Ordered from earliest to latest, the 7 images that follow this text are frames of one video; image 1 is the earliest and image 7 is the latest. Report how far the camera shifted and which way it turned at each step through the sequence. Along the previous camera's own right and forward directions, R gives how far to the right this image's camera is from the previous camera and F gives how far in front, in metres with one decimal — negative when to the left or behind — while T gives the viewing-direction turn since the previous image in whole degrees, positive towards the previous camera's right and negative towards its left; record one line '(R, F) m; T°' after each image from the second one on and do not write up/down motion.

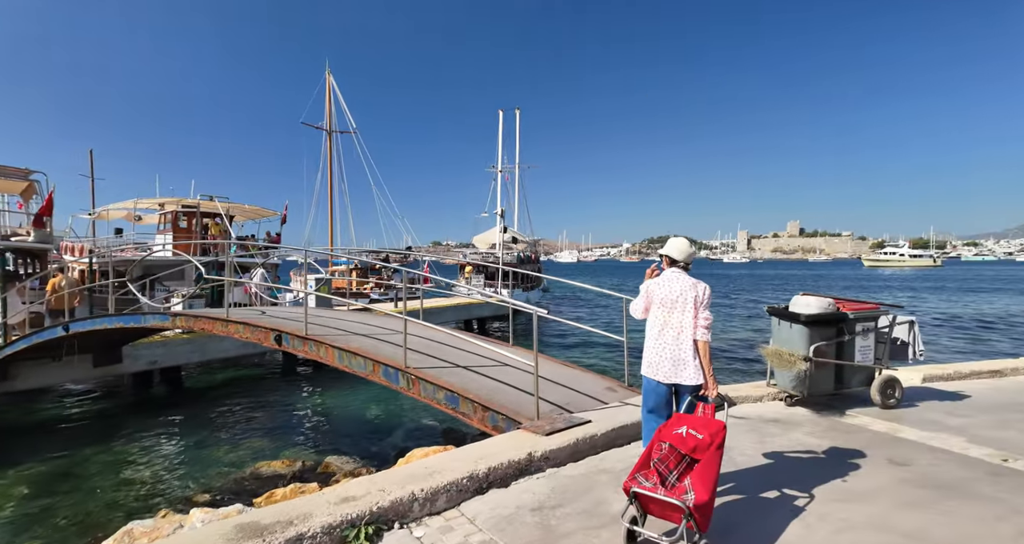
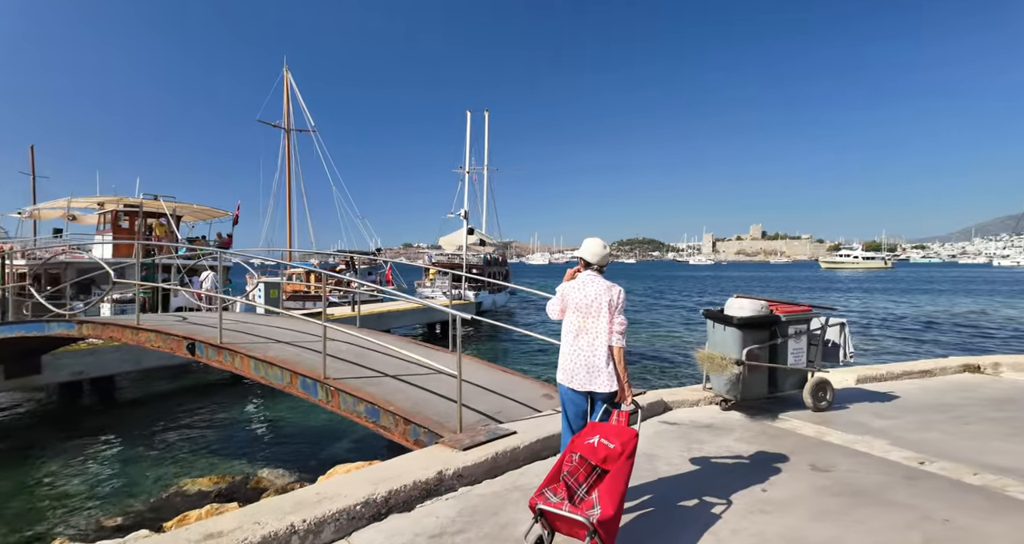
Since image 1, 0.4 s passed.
(+0.3, +0.1) m; +4°
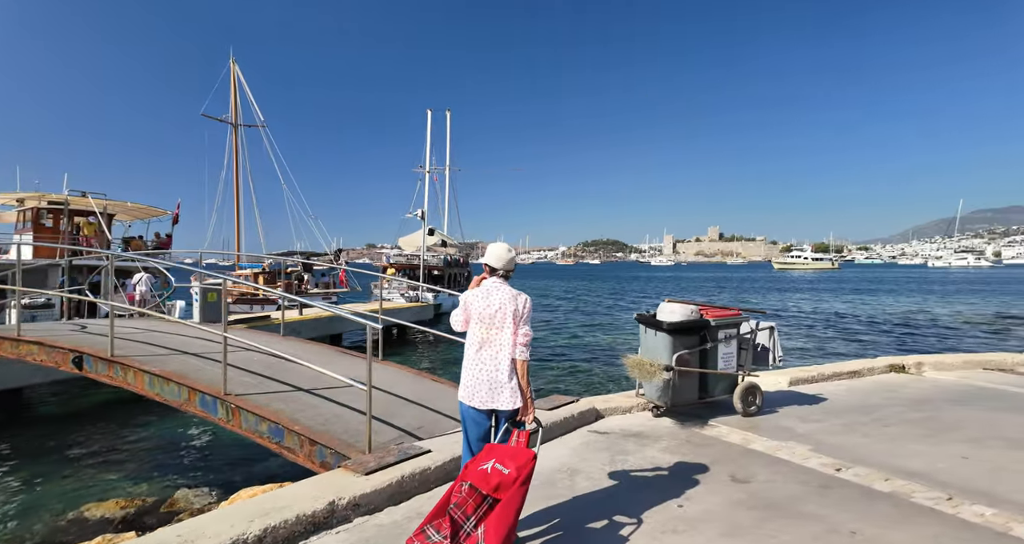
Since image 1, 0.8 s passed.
(+0.3, +0.1) m; +4°
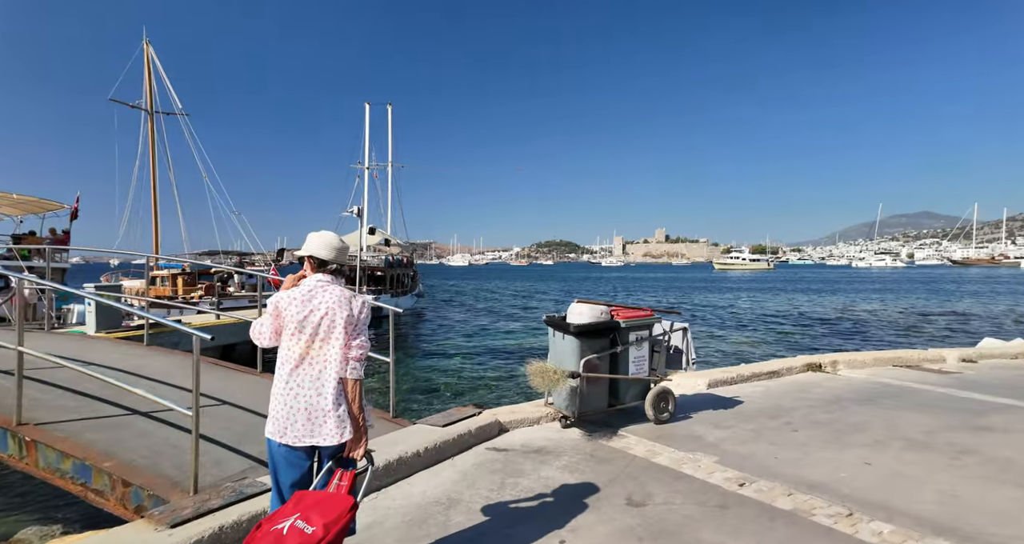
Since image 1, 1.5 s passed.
(+0.4, +0.4) m; +6°
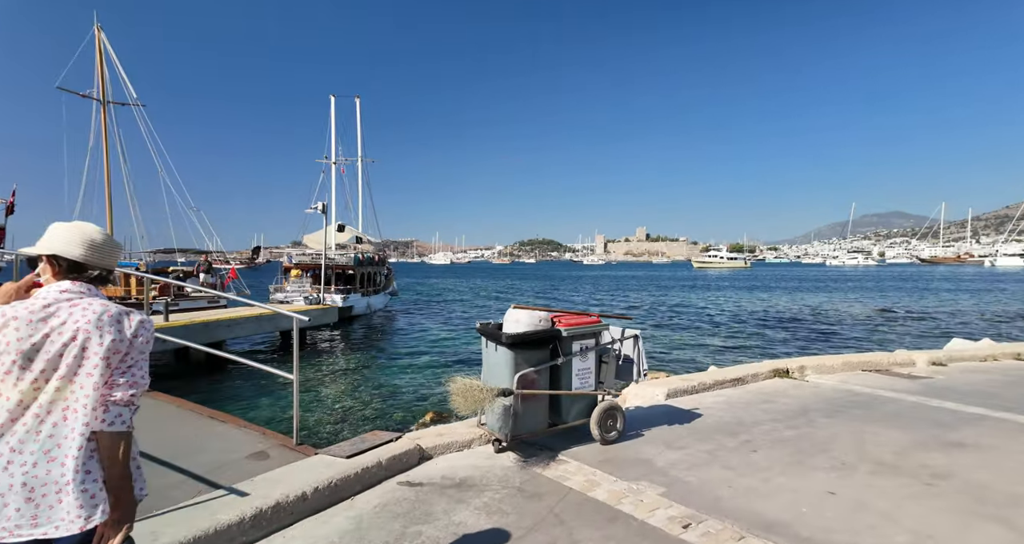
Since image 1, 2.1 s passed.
(+0.4, +0.6) m; +2°
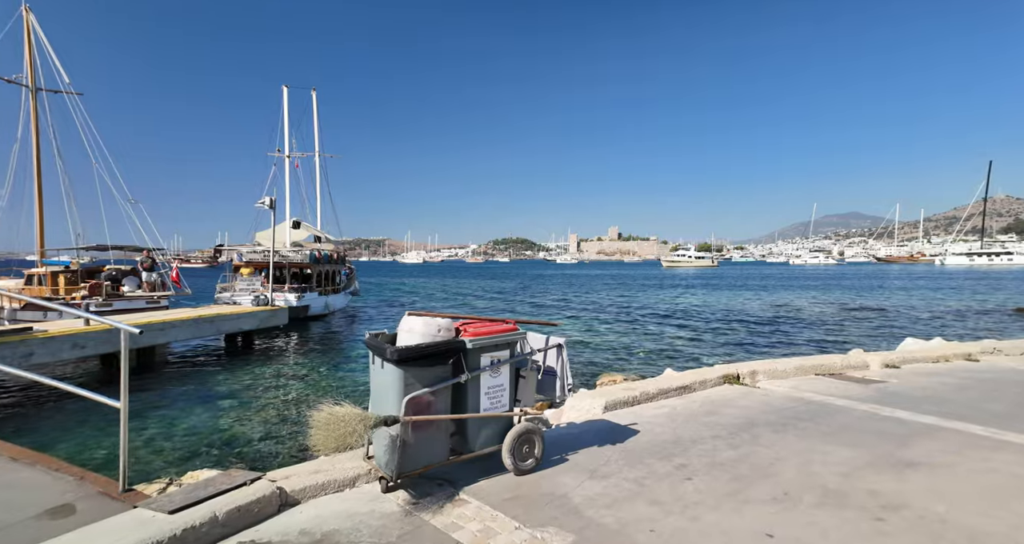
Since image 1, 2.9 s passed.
(+0.5, +0.6) m; +3°
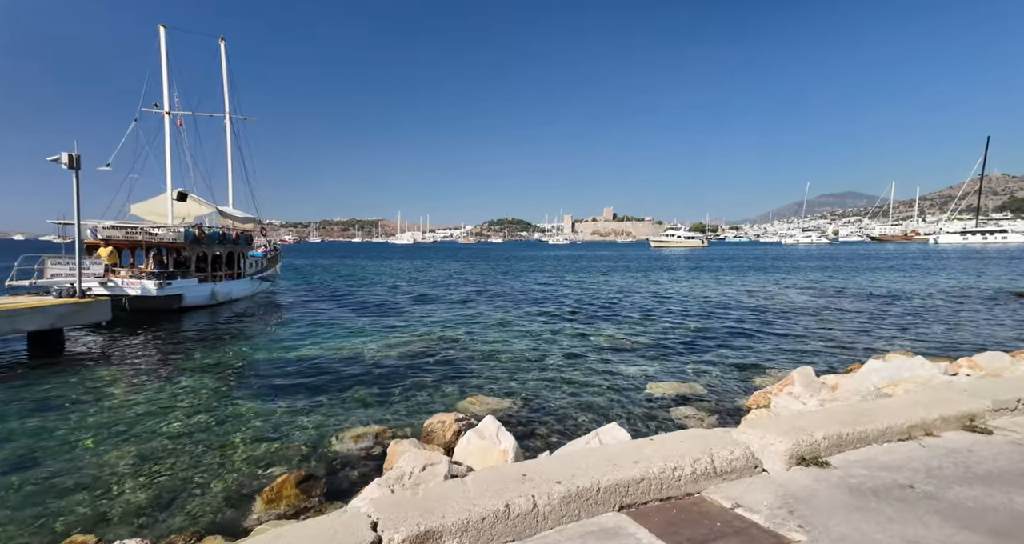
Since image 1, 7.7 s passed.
(+4.0, +5.1) m; 0°
